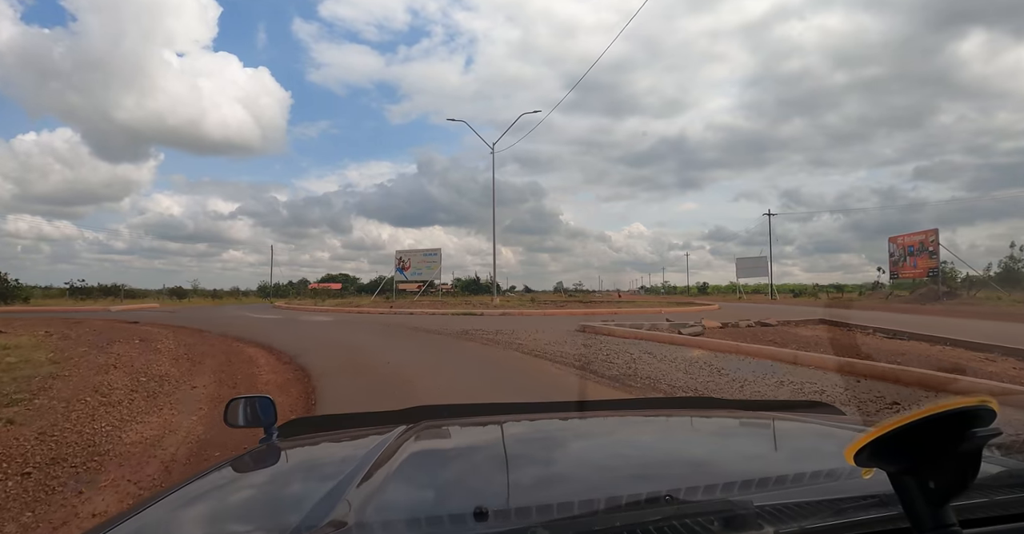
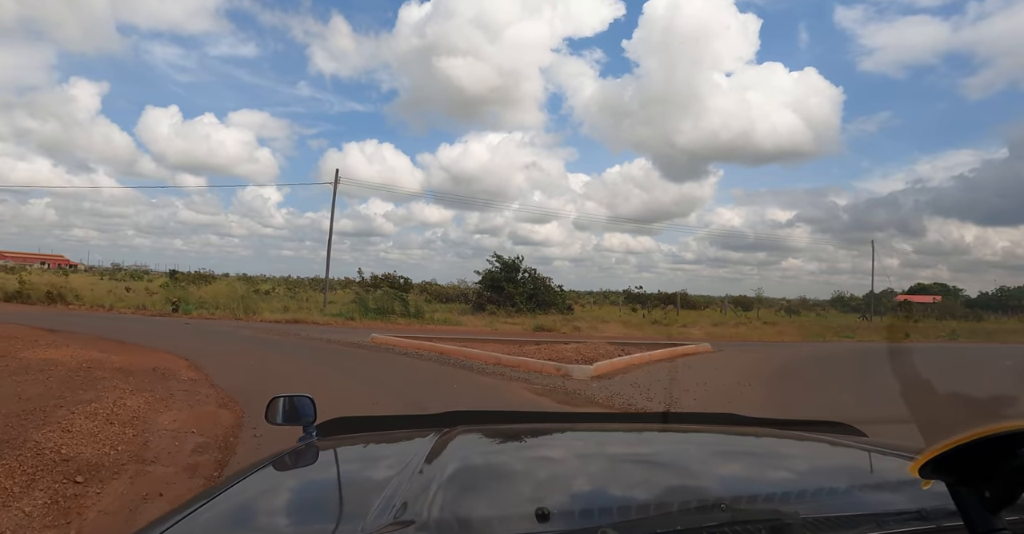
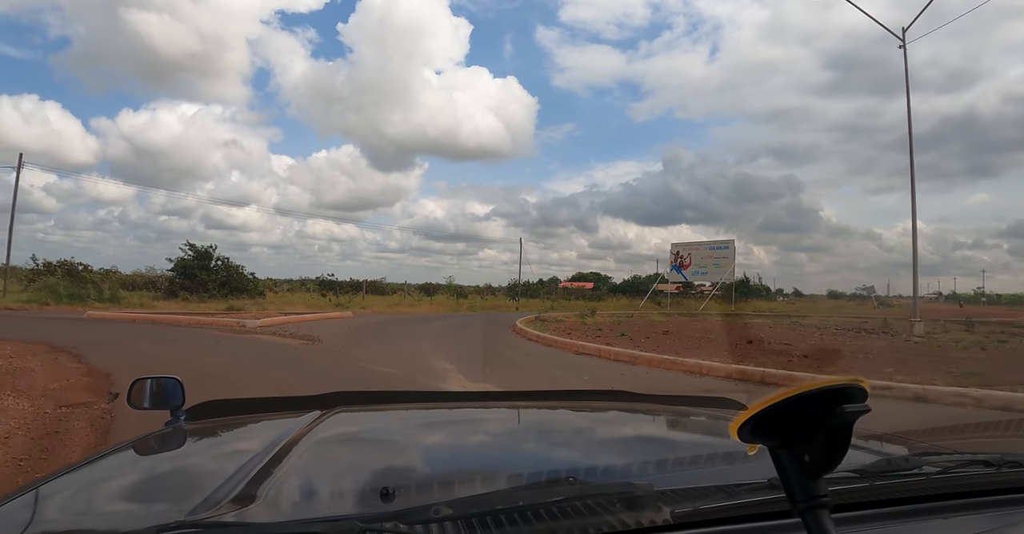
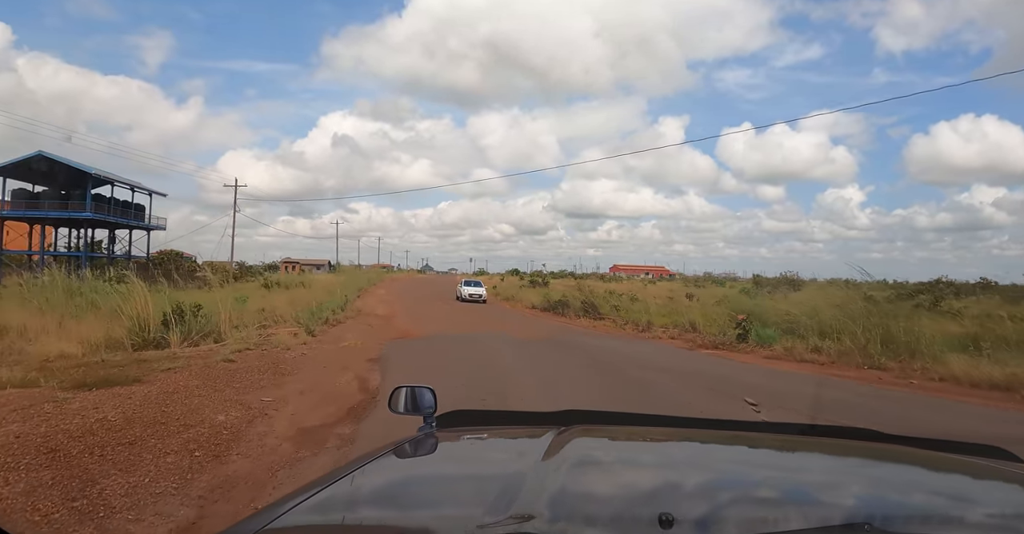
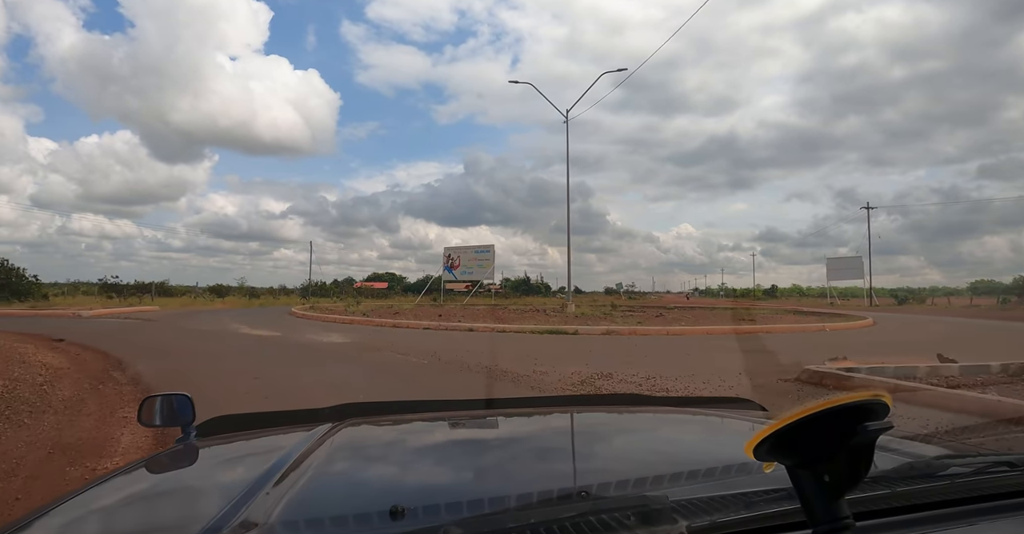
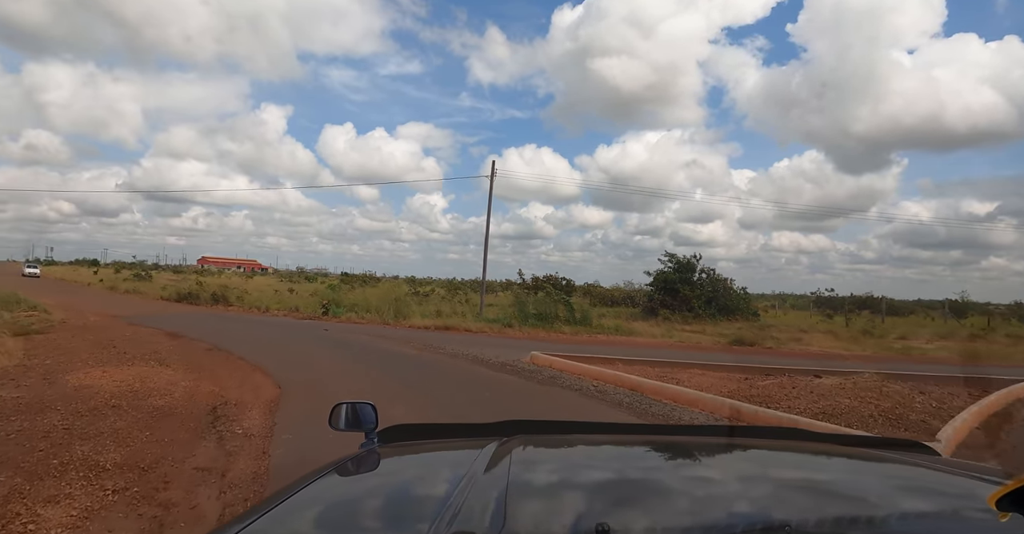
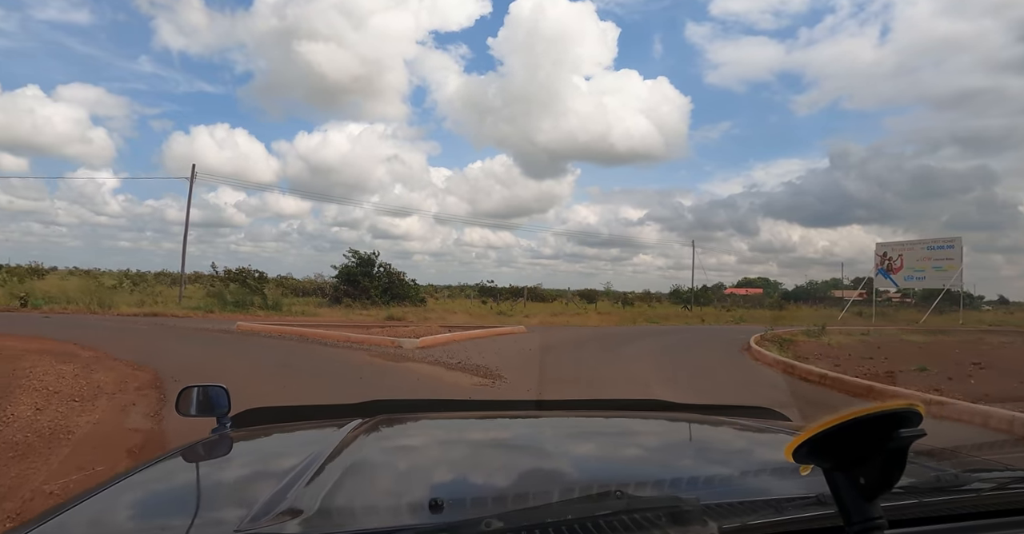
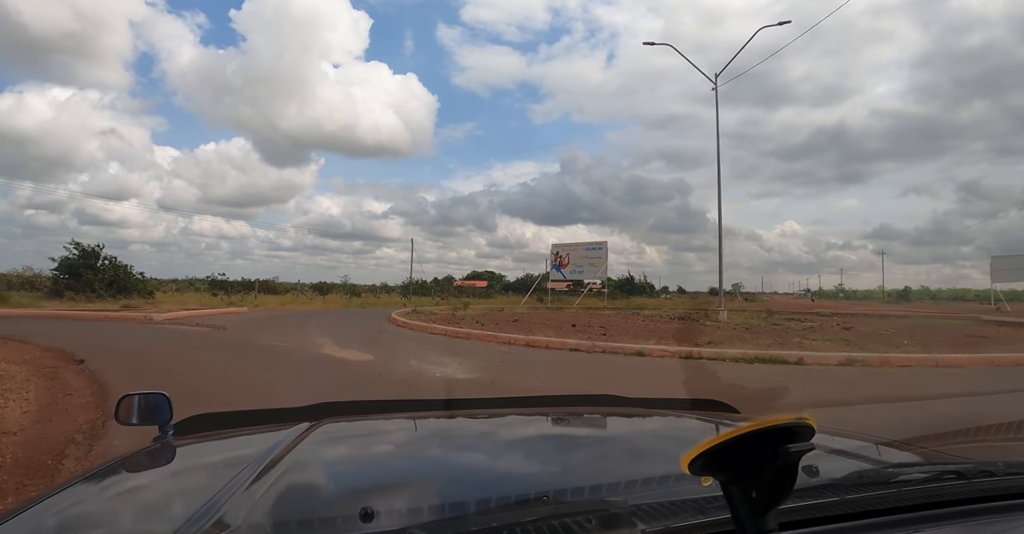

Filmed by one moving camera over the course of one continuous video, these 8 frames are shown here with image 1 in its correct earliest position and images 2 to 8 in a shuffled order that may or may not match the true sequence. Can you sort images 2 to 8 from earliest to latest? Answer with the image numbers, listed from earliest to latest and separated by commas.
5, 8, 3, 7, 2, 6, 4
